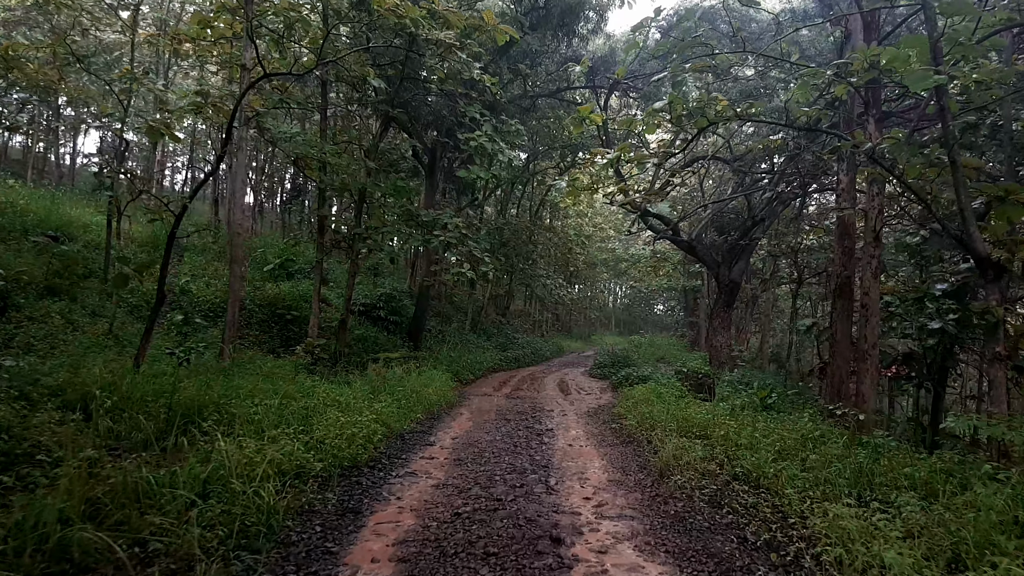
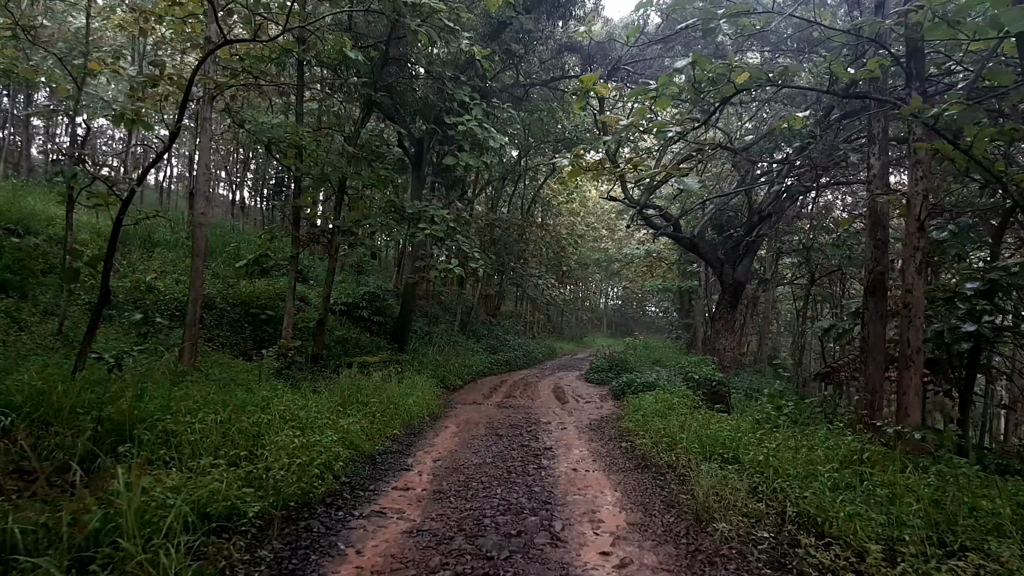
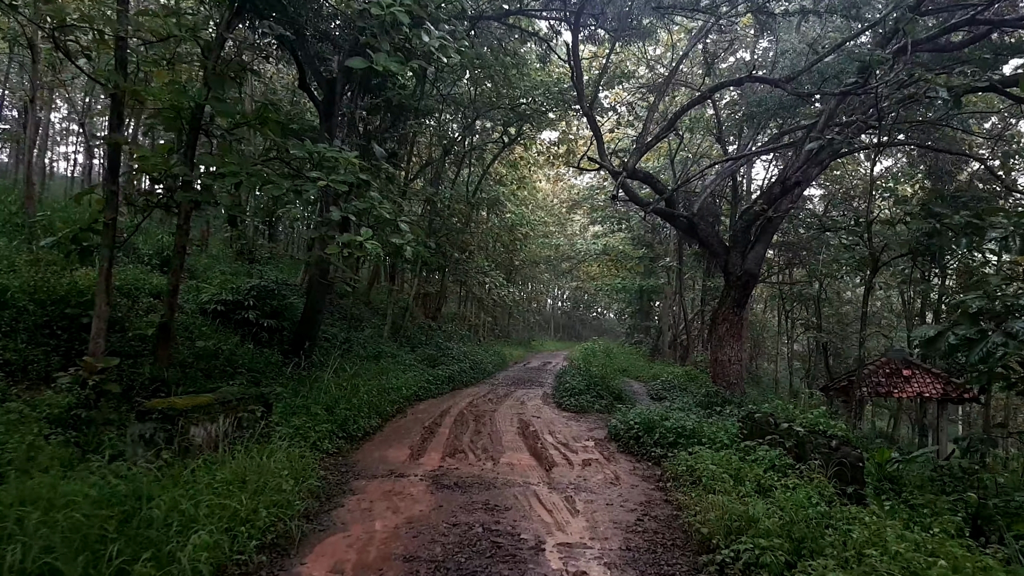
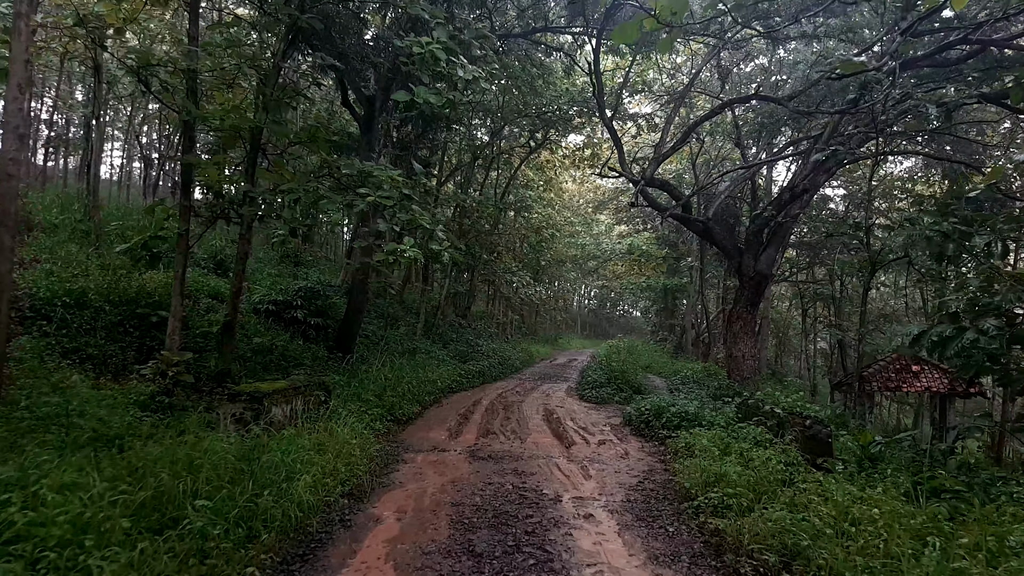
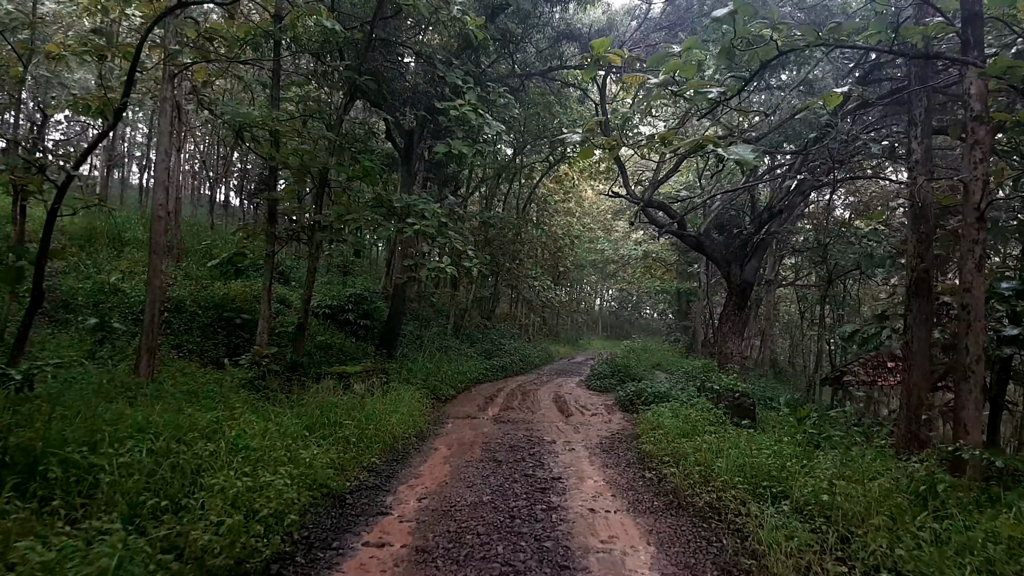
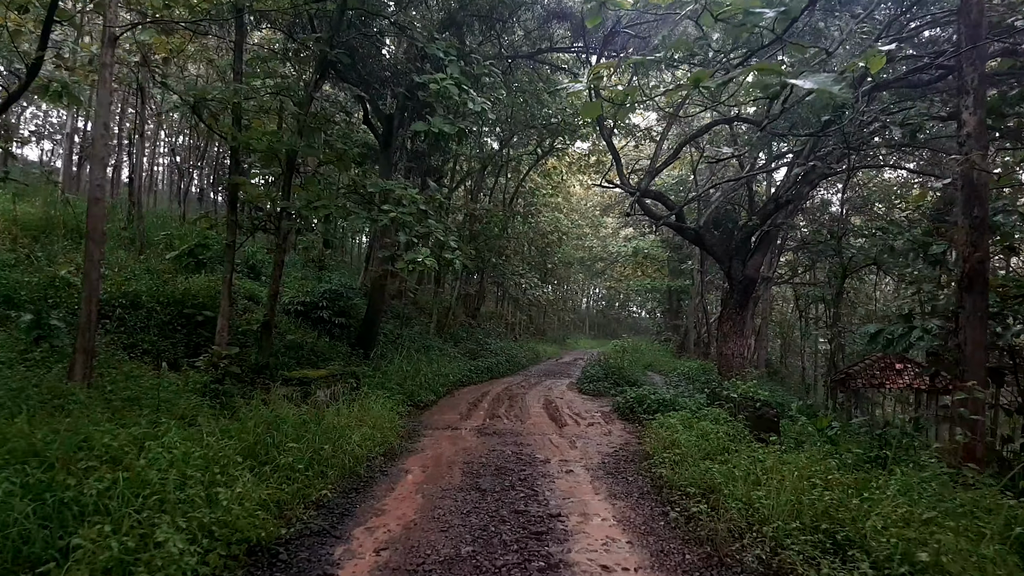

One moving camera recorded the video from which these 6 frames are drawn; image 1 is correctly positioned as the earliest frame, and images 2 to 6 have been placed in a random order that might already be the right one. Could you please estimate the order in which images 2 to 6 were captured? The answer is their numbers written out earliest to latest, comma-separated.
2, 5, 6, 4, 3
